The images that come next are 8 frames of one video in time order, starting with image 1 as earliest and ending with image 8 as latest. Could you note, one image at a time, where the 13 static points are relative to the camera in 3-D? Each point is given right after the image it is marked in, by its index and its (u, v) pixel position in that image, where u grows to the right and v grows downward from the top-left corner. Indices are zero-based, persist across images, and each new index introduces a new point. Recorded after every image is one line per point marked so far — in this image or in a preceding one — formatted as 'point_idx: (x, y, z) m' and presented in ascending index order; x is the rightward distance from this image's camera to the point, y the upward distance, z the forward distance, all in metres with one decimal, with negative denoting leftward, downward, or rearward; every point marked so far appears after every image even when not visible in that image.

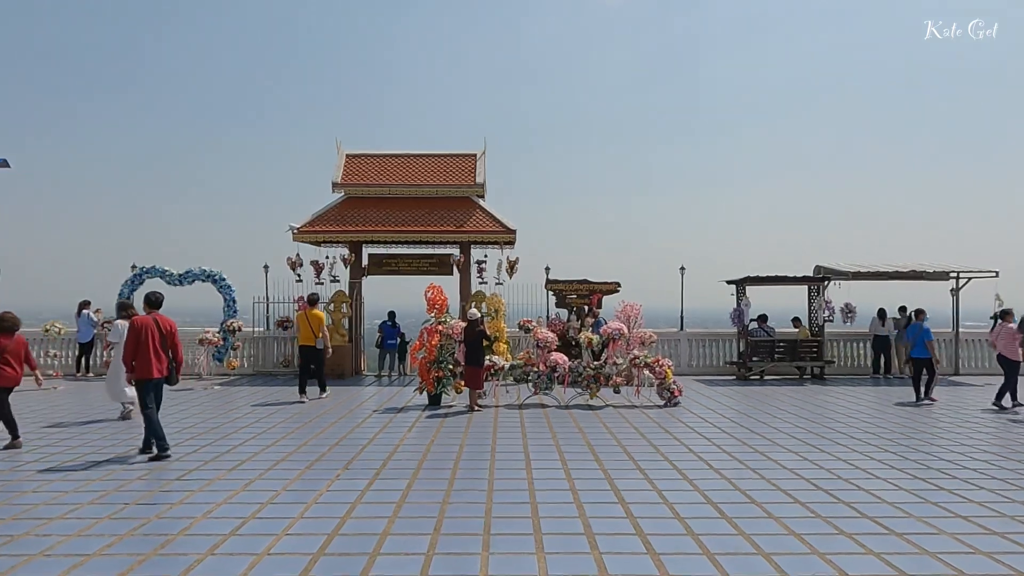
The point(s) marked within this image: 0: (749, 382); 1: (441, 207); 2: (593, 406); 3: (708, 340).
0: (+5.0, -2.0, +15.6) m
1: (-1.6, +1.9, +16.9) m
2: (+1.3, -2.0, +12.1) m
3: (+4.5, -1.2, +16.9) m
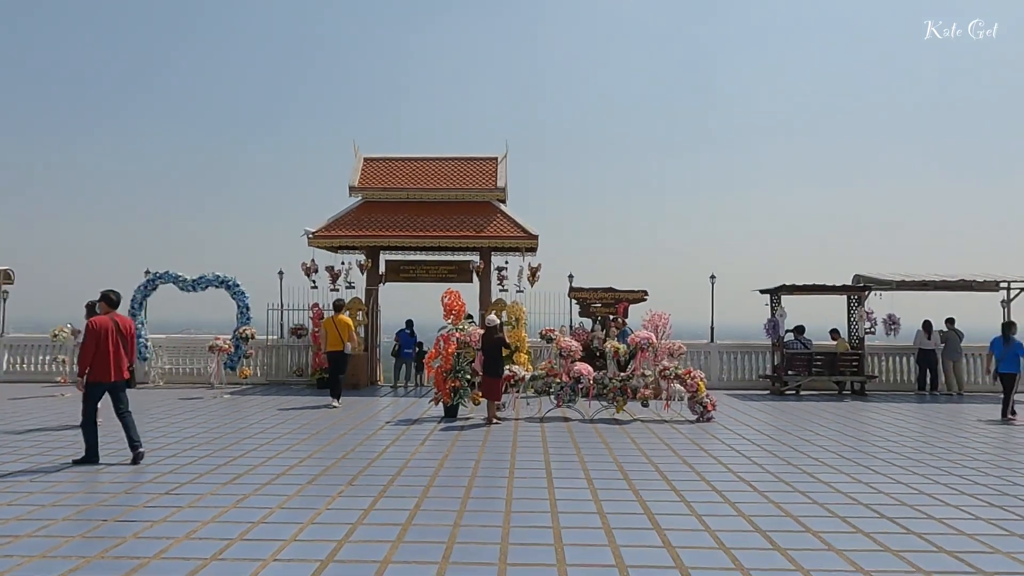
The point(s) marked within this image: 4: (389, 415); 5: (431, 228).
0: (+5.5, -2.2, +14.7) m
1: (-1.1, +1.7, +16.3) m
2: (+1.7, -2.1, +11.4) m
3: (+5.0, -1.4, +16.0) m
4: (-2.0, -2.1, +12.2) m
5: (-1.8, +1.3, +15.9) m
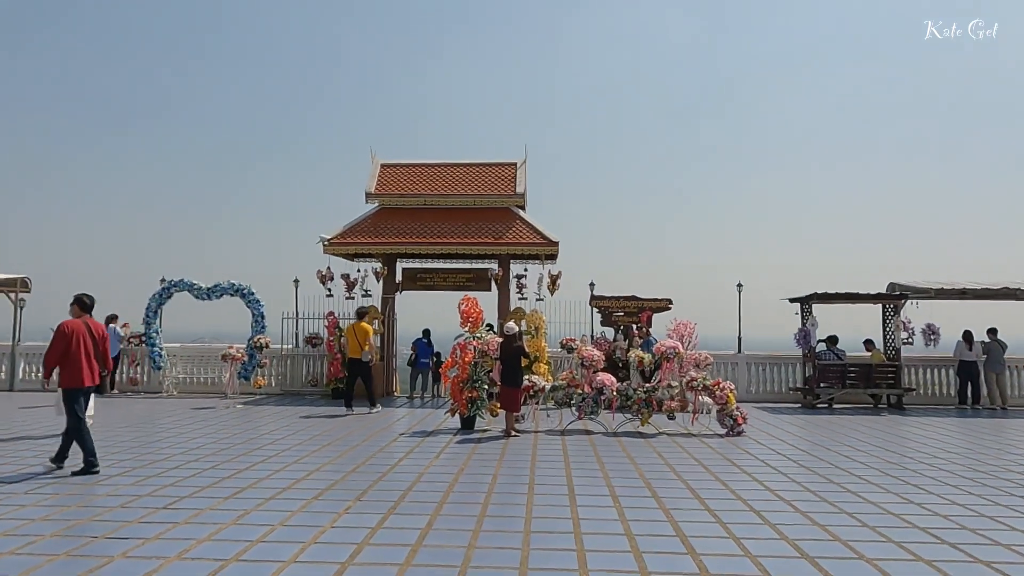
0: (+5.8, -2.4, +14.1) m
1: (-0.7, +1.5, +15.9) m
2: (+1.9, -2.2, +10.8) m
3: (+5.4, -1.6, +15.4) m
4: (-1.7, -2.2, +11.7) m
5: (-1.4, +1.1, +15.5) m
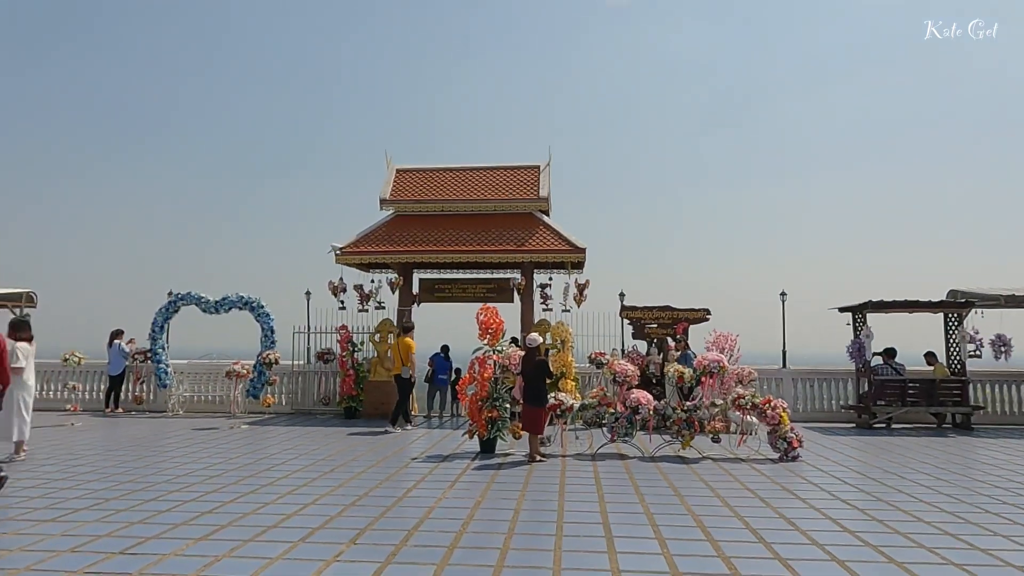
0: (+6.3, -2.5, +12.8) m
1: (-0.2, +1.3, +14.9) m
2: (+2.3, -2.2, +9.6) m
3: (+5.9, -1.8, +14.1) m
4: (-1.3, -2.3, +10.7) m
5: (-0.9, +0.9, +14.5) m
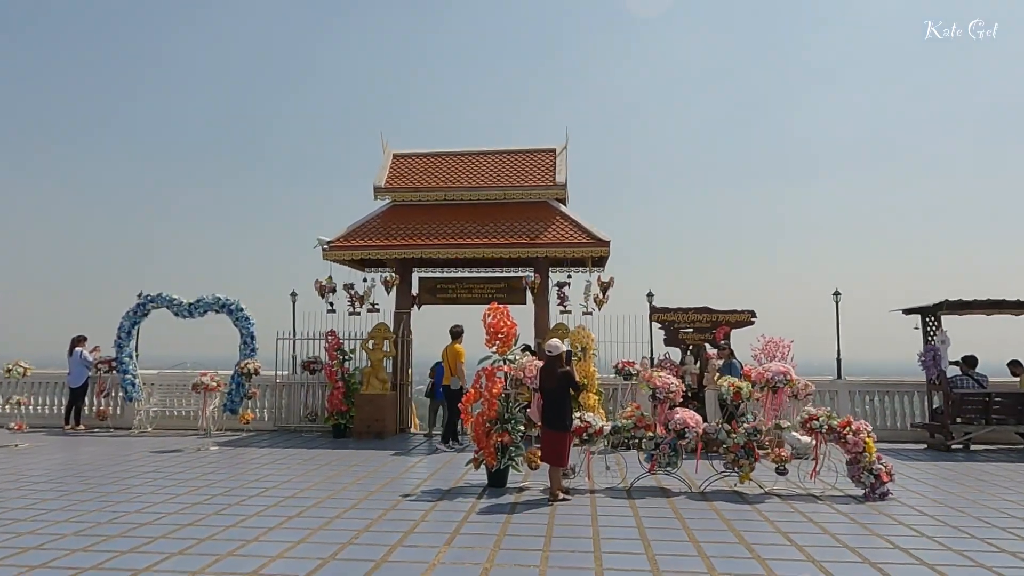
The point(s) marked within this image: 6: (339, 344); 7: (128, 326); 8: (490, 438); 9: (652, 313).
0: (+6.5, -2.4, +10.8) m
1: (0.0, +1.3, +13.0) m
2: (+2.4, -2.2, +7.7) m
3: (+6.1, -1.7, +12.2) m
4: (-1.2, -2.3, +8.8) m
5: (-0.7, +0.9, +12.6) m
6: (-3.1, -1.0, +13.1) m
7: (-7.5, -0.7, +14.3) m
8: (-0.2, -1.6, +8.0) m
9: (+2.3, -0.4, +12.1) m
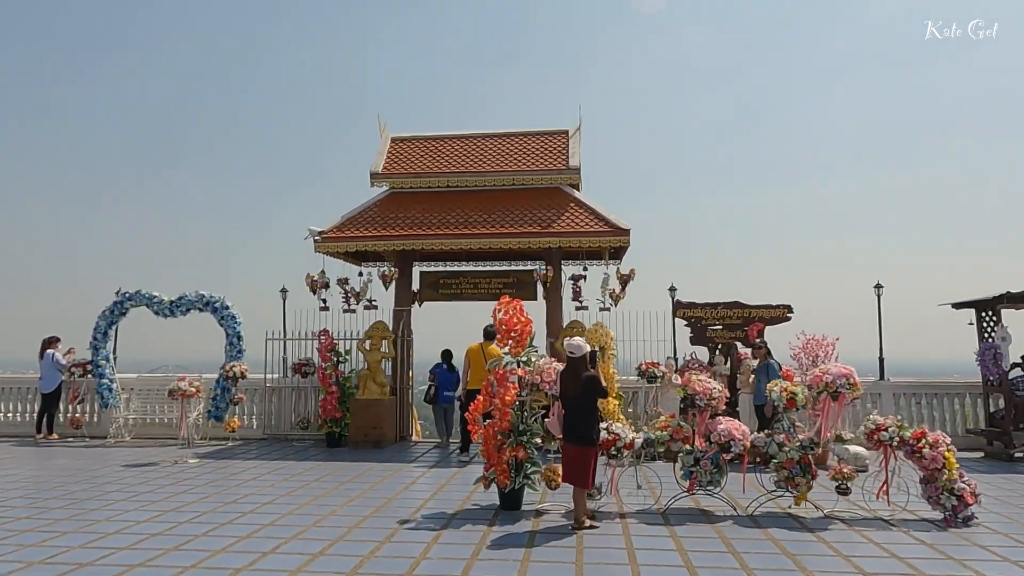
0: (+6.6, -2.3, +9.7) m
1: (+0.1, +1.4, +11.9) m
2: (+2.6, -2.1, +6.6) m
3: (+6.2, -1.6, +11.0) m
4: (-1.0, -2.2, +7.7) m
5: (-0.5, +1.0, +11.5) m
6: (-2.9, -0.9, +12.0) m
7: (-7.3, -0.7, +13.2) m
8: (-0.1, -1.5, +6.9) m
9: (+2.5, -0.3, +11.0) m
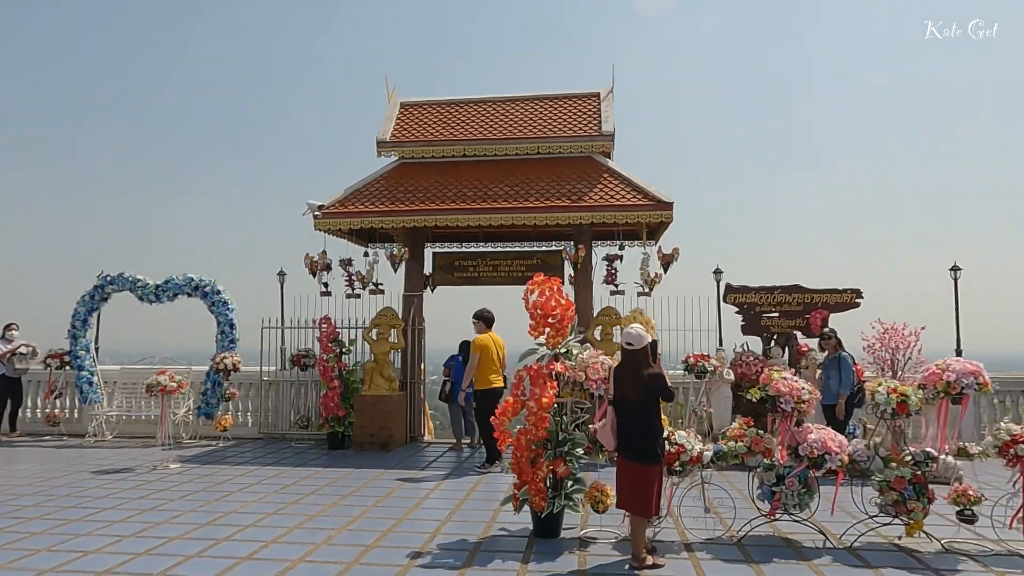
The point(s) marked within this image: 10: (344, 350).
0: (+7.0, -2.1, +8.2) m
1: (+0.5, +1.7, +10.5) m
2: (+2.9, -1.9, +5.2) m
3: (+6.6, -1.4, +9.6) m
4: (-0.7, -2.0, +6.4) m
5: (-0.2, +1.2, +10.1) m
6: (-2.6, -0.7, +10.7) m
7: (-6.9, -0.4, +11.9) m
8: (+0.2, -1.4, +5.5) m
9: (+2.8, -0.1, +9.6) m
10: (-2.4, -0.9, +10.7) m
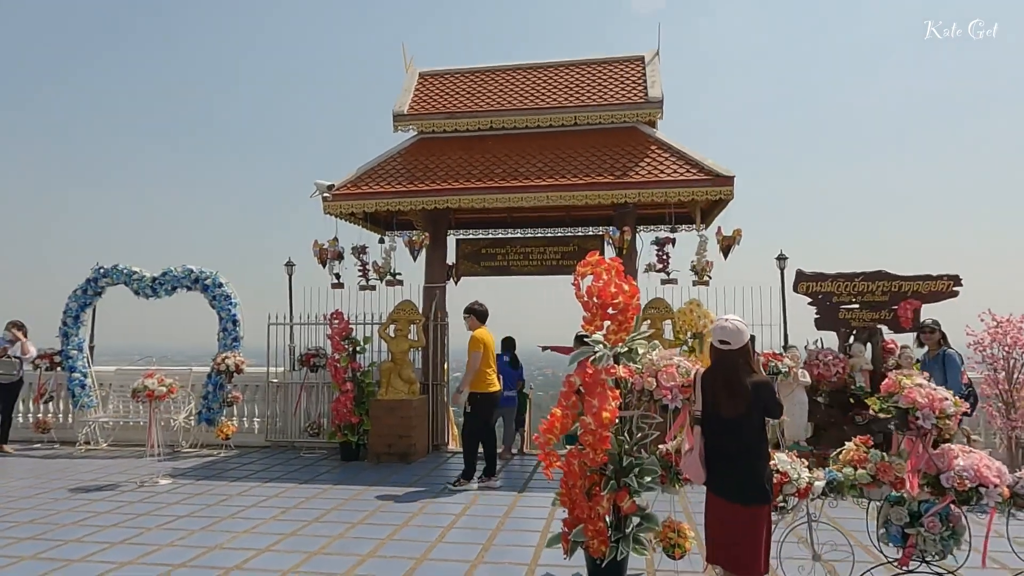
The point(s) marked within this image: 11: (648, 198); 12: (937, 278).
0: (+7.3, -1.9, +6.8) m
1: (+0.9, +1.8, +9.2) m
2: (+3.2, -1.8, +3.9) m
3: (+7.0, -1.2, +8.2) m
4: (-0.4, -1.9, +5.1) m
5: (+0.2, +1.4, +8.9) m
6: (-2.1, -0.5, +9.5) m
7: (-6.4, -0.3, +10.9) m
8: (+0.5, -1.2, +4.3) m
9: (+3.2, +0.1, +8.2) m
10: (-2.0, -0.8, +9.5) m
11: (+1.6, +1.0, +8.5) m
12: (+4.6, +0.1, +8.0) m
